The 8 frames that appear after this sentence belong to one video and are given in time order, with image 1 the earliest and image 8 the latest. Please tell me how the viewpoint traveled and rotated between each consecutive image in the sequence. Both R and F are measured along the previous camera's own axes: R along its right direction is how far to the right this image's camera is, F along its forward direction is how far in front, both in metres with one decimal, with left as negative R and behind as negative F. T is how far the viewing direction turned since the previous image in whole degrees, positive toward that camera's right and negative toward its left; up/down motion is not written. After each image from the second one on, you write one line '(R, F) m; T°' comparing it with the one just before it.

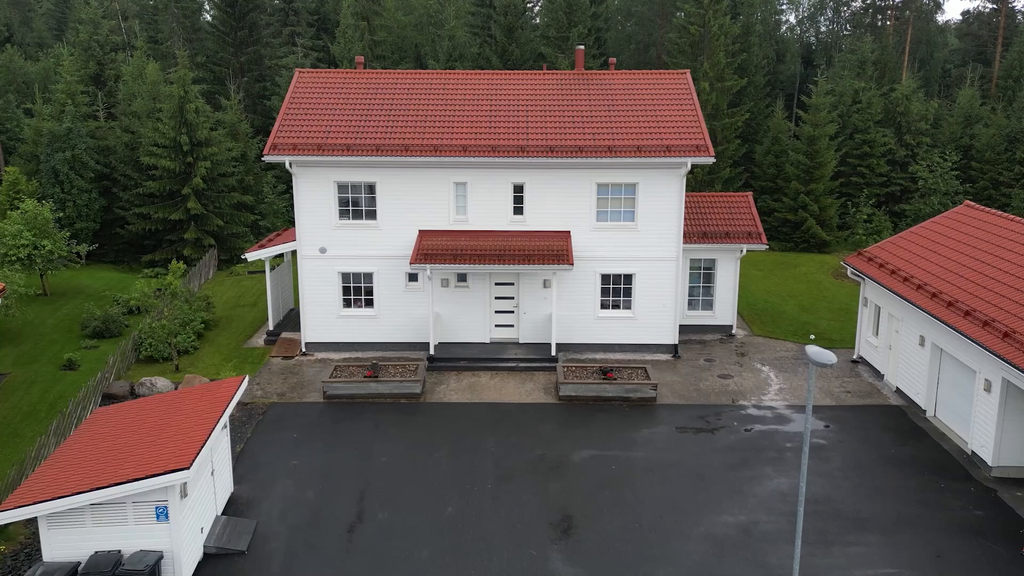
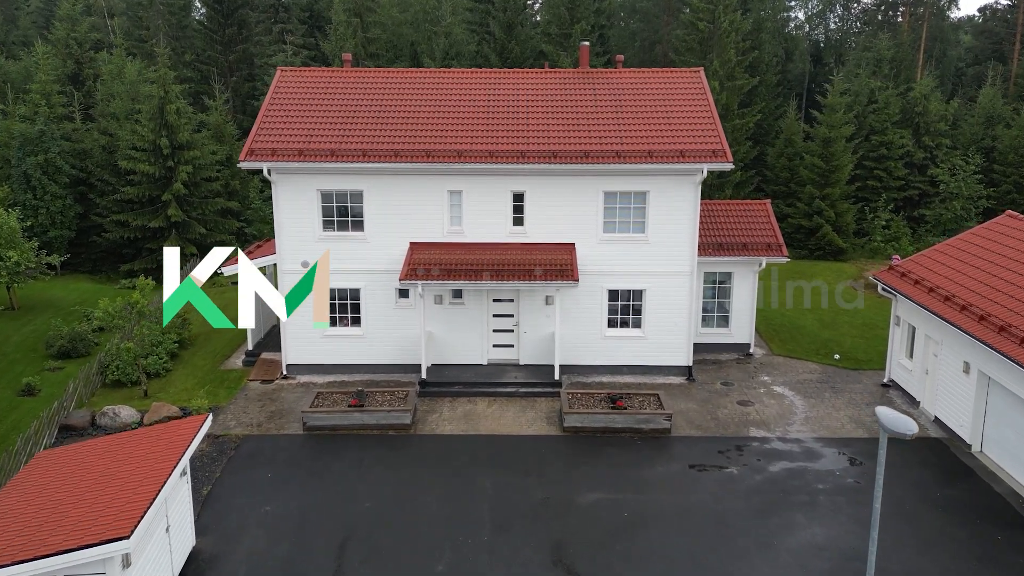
(0.0, +1.5) m; 0°
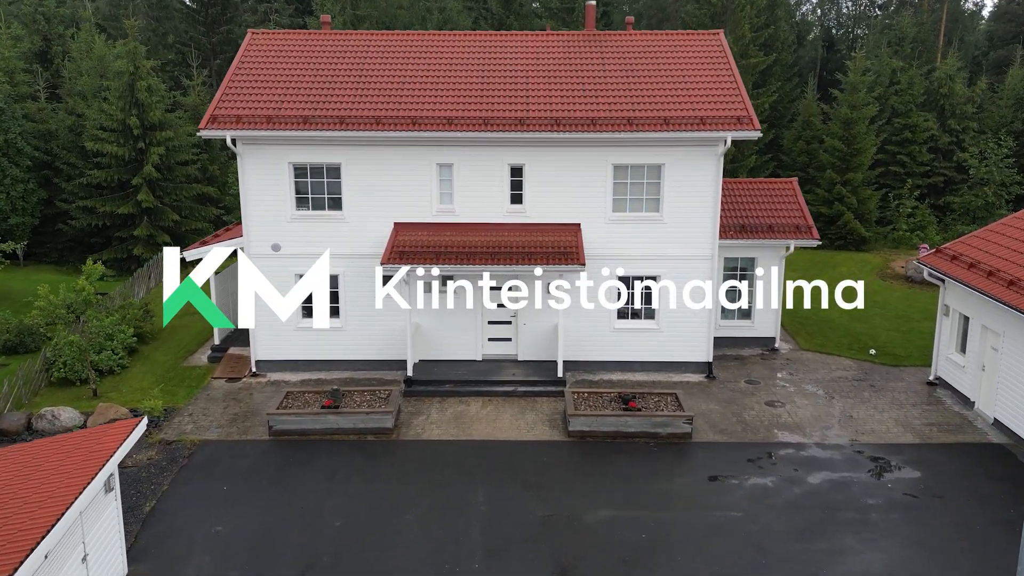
(0.0, +1.9) m; 0°
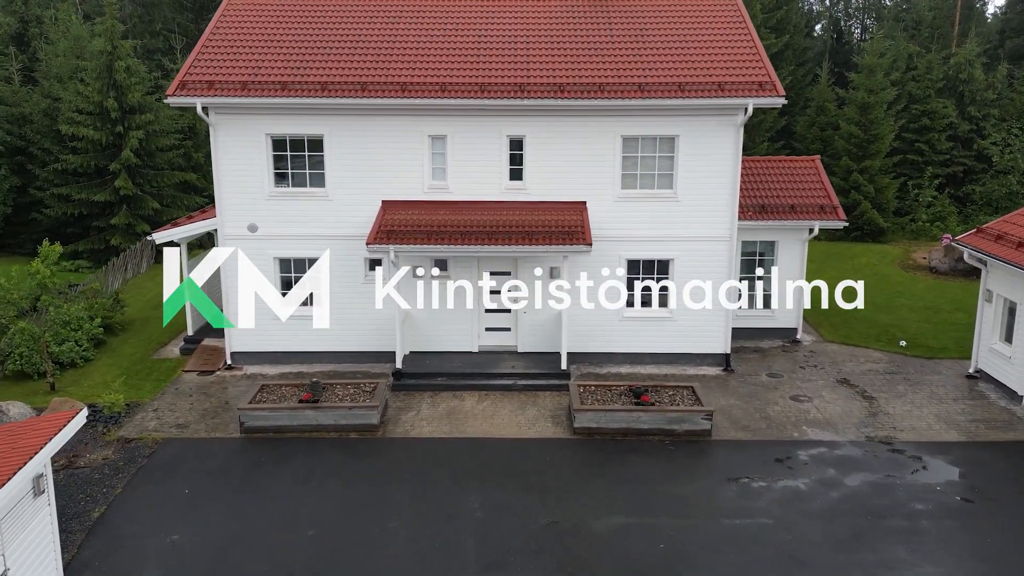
(0.0, +1.3) m; 0°
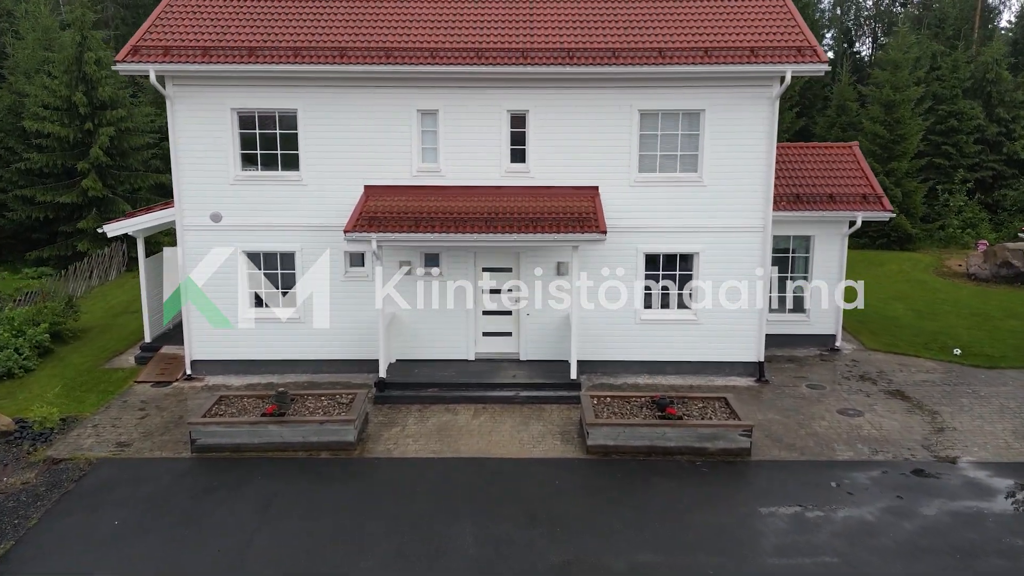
(0.0, +1.8) m; 0°
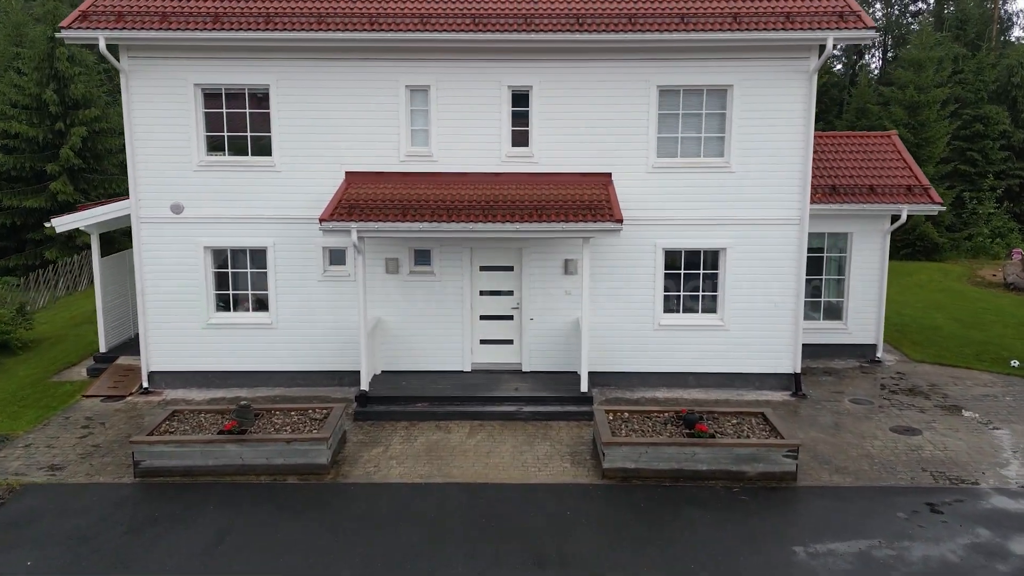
(0.0, +1.5) m; 0°
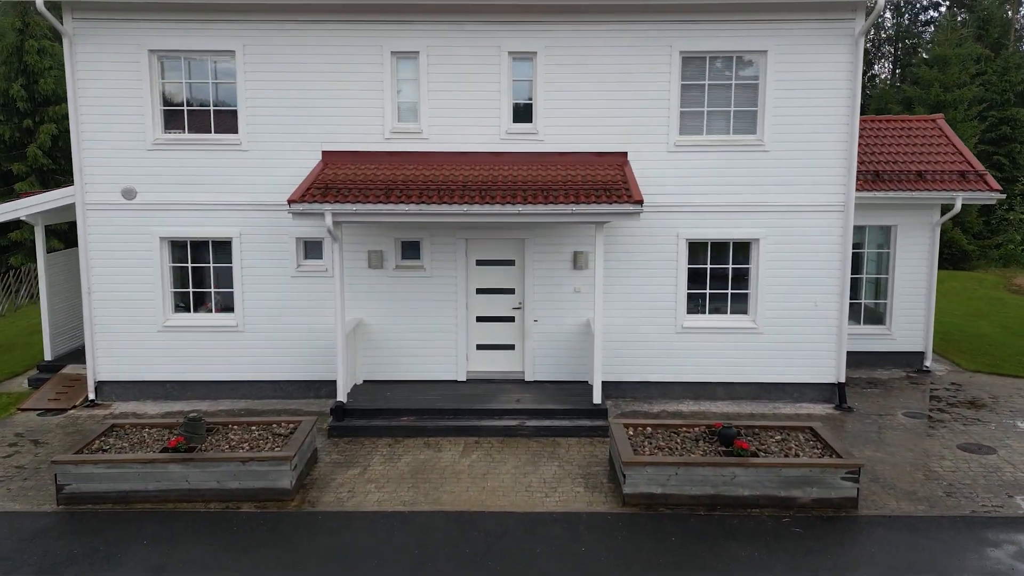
(0.0, +1.4) m; 0°
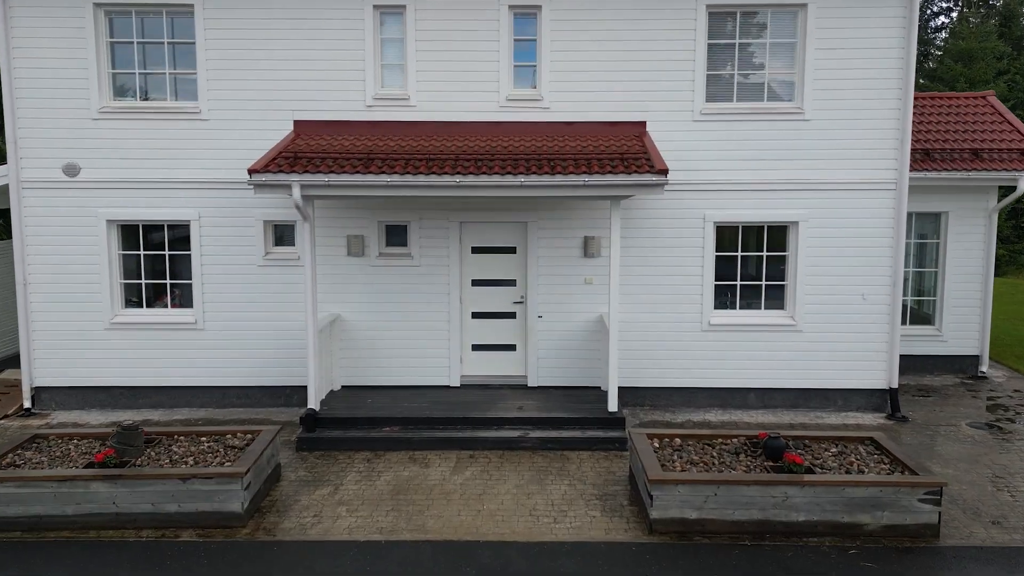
(0.0, +1.2) m; 0°
